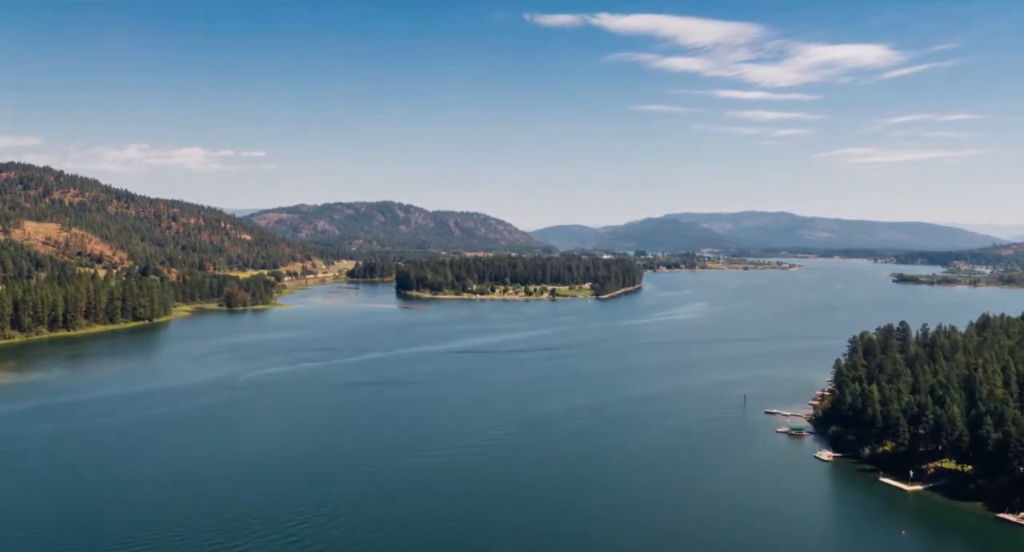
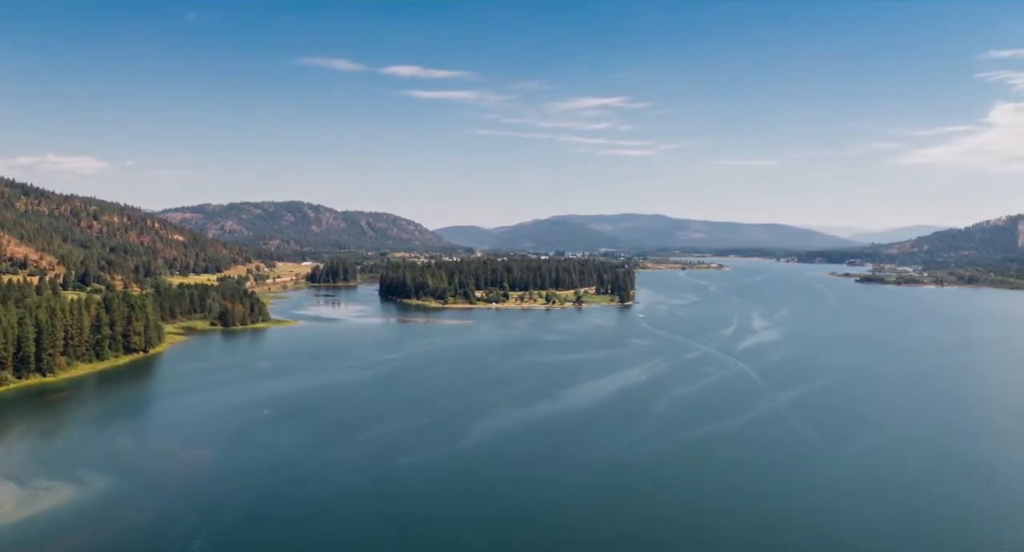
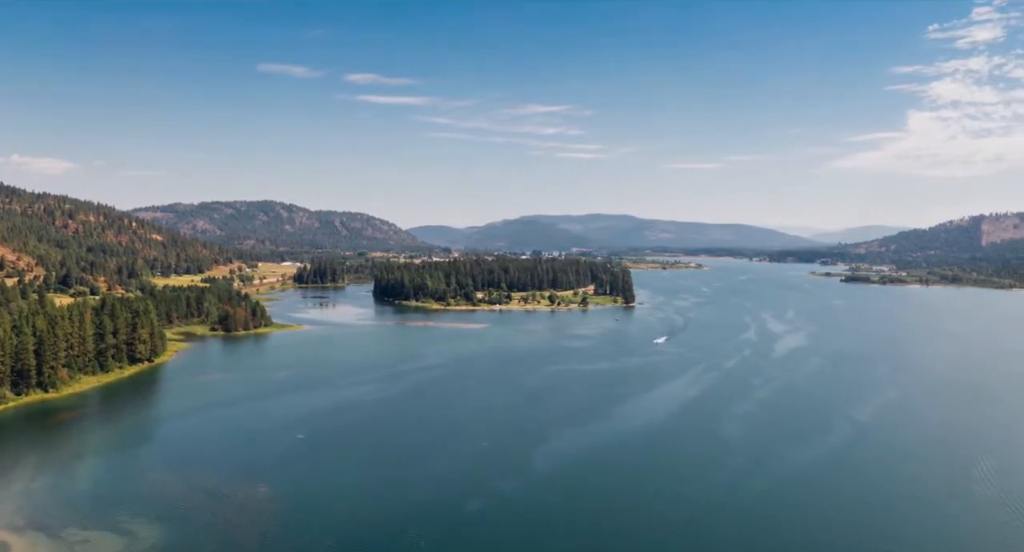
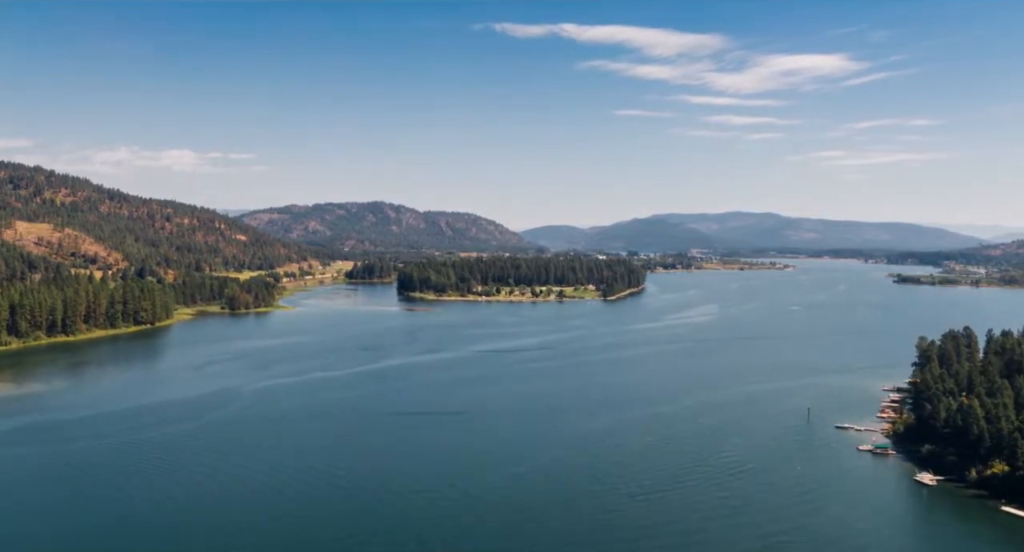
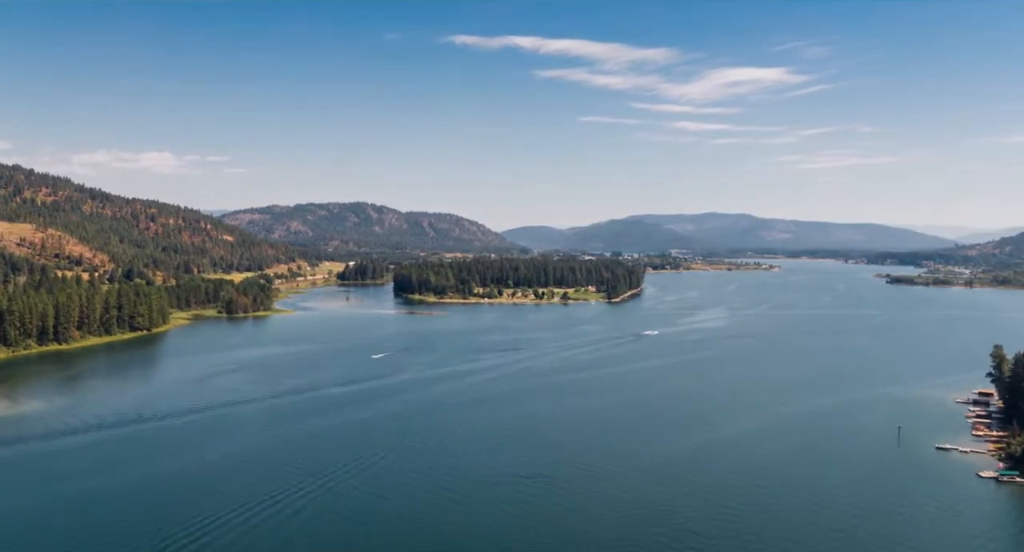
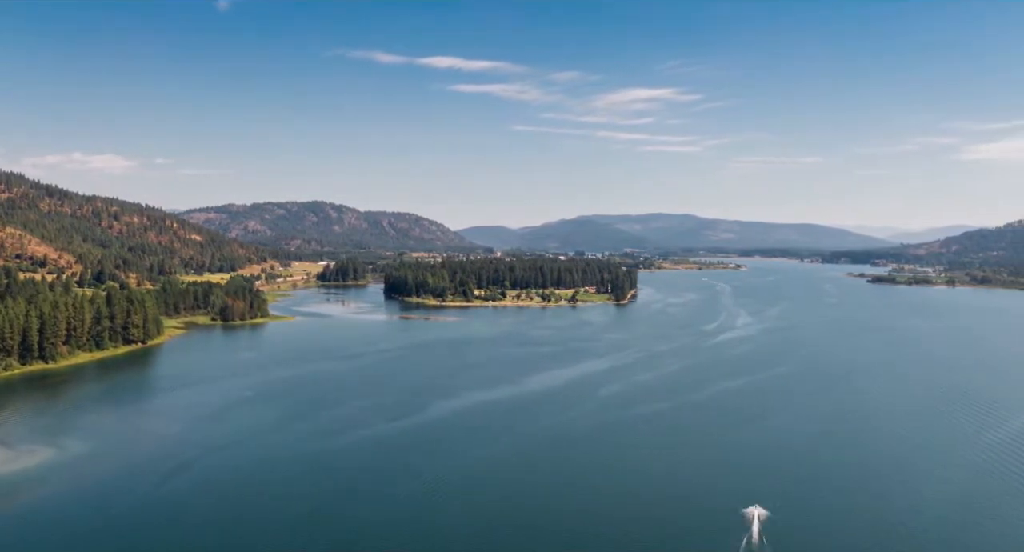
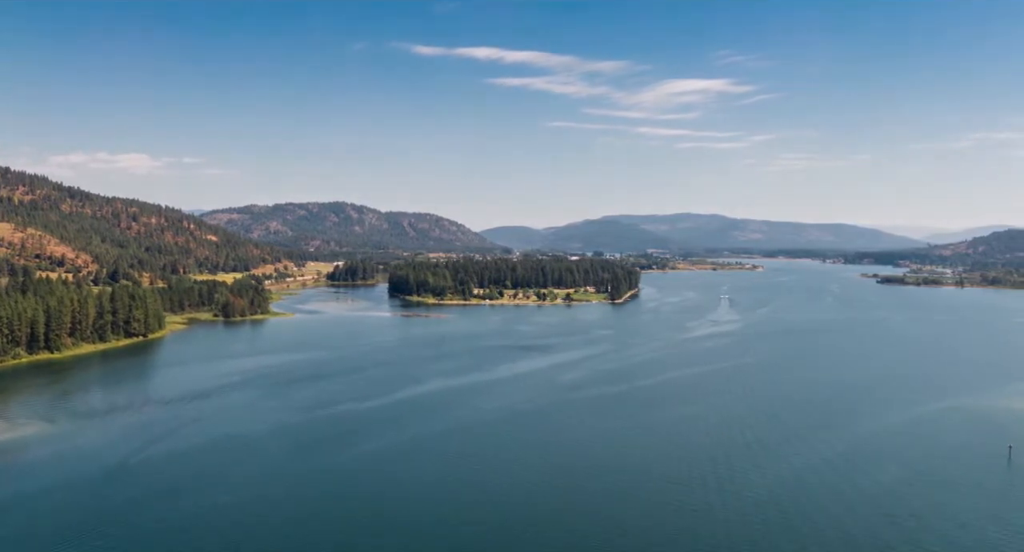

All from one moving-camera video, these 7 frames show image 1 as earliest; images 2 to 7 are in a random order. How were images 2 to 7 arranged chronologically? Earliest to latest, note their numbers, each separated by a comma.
4, 5, 7, 6, 2, 3
